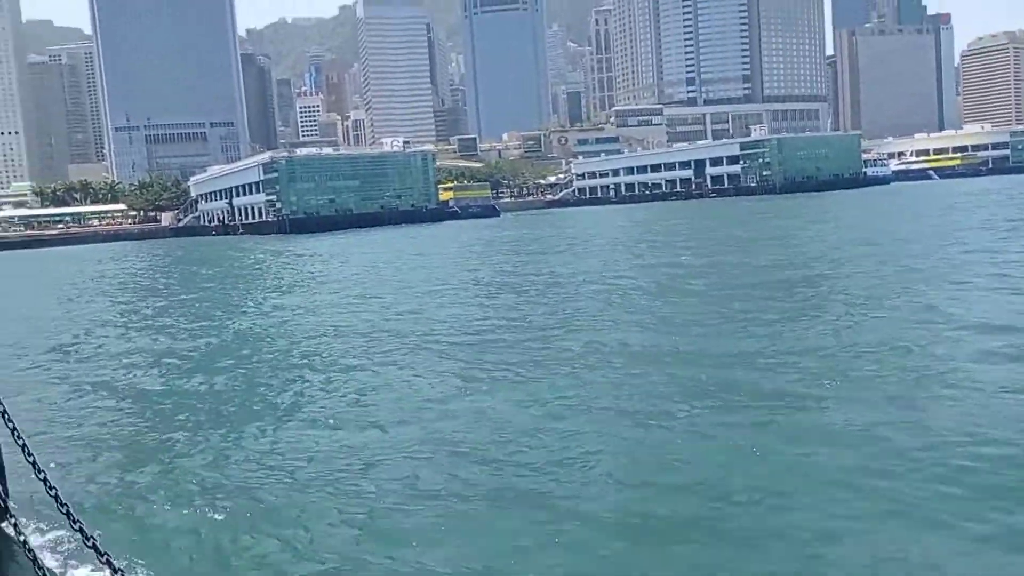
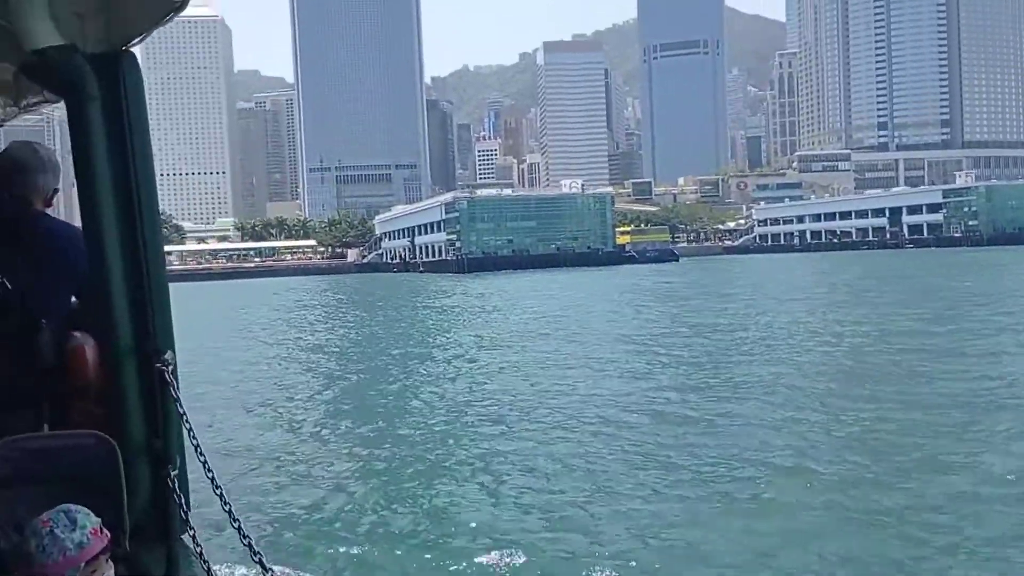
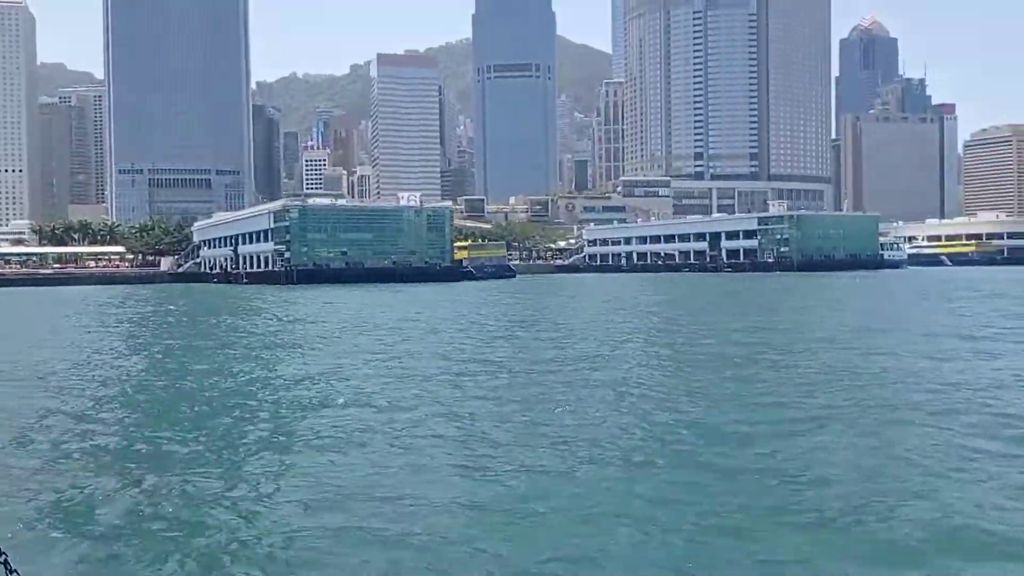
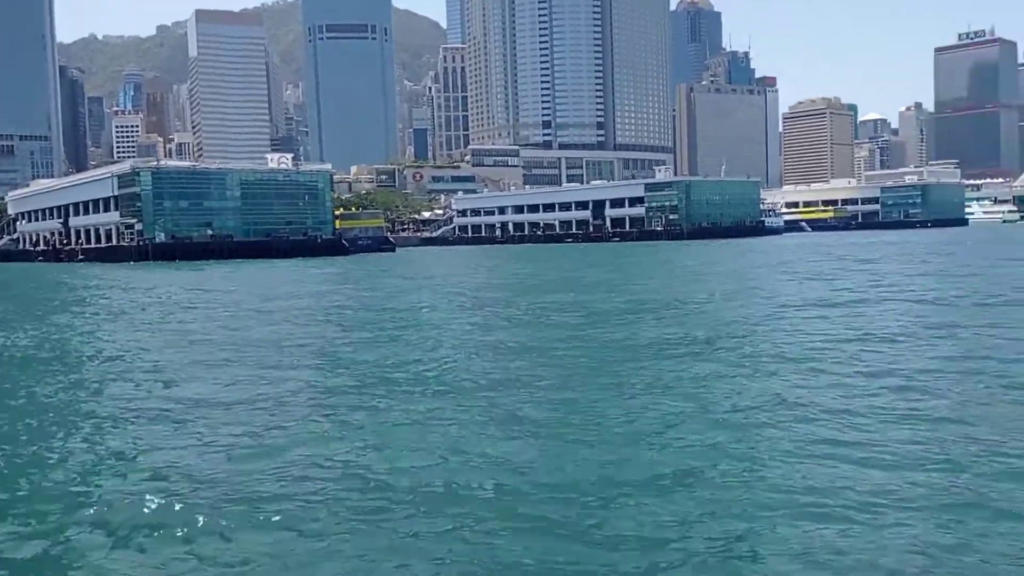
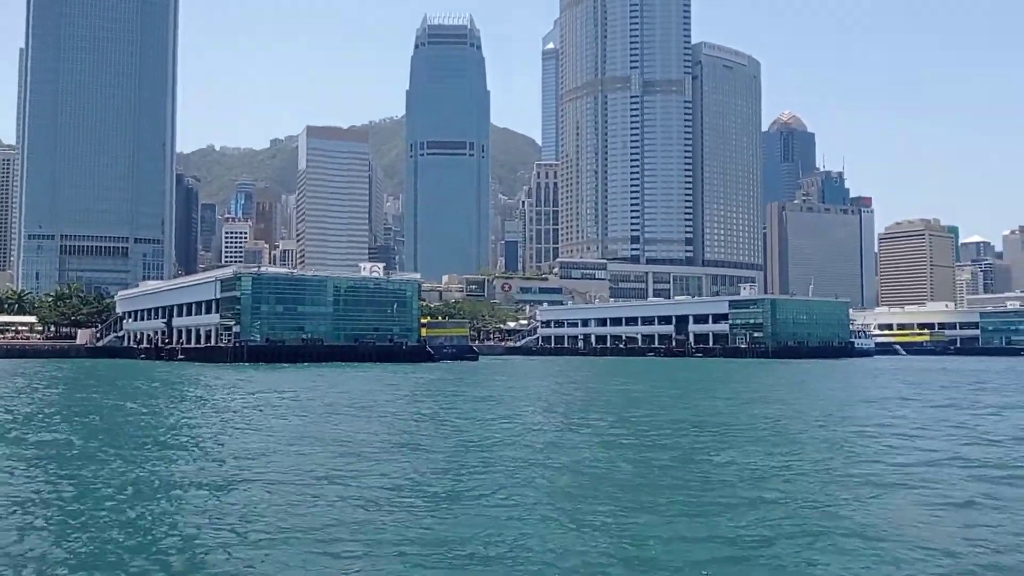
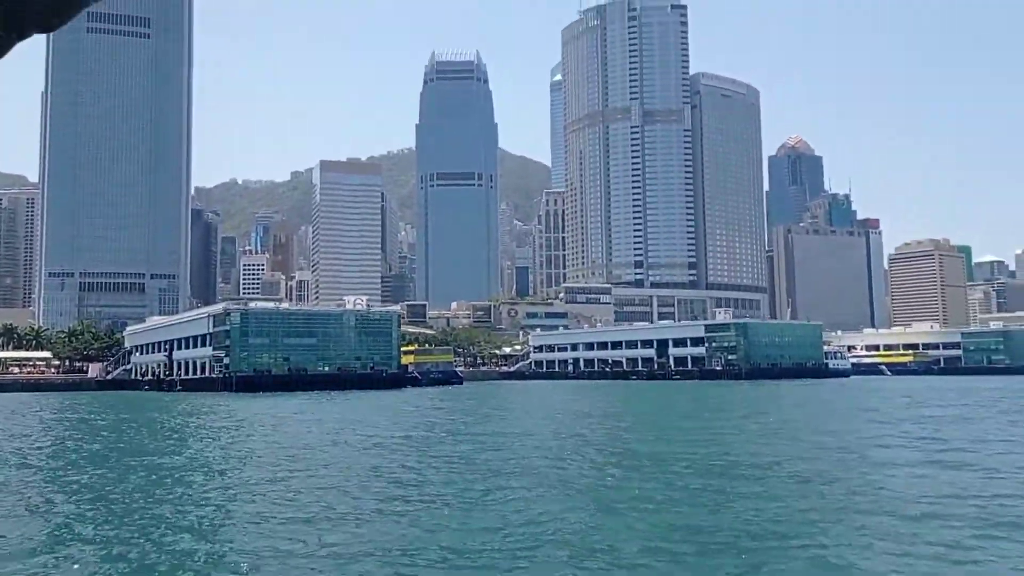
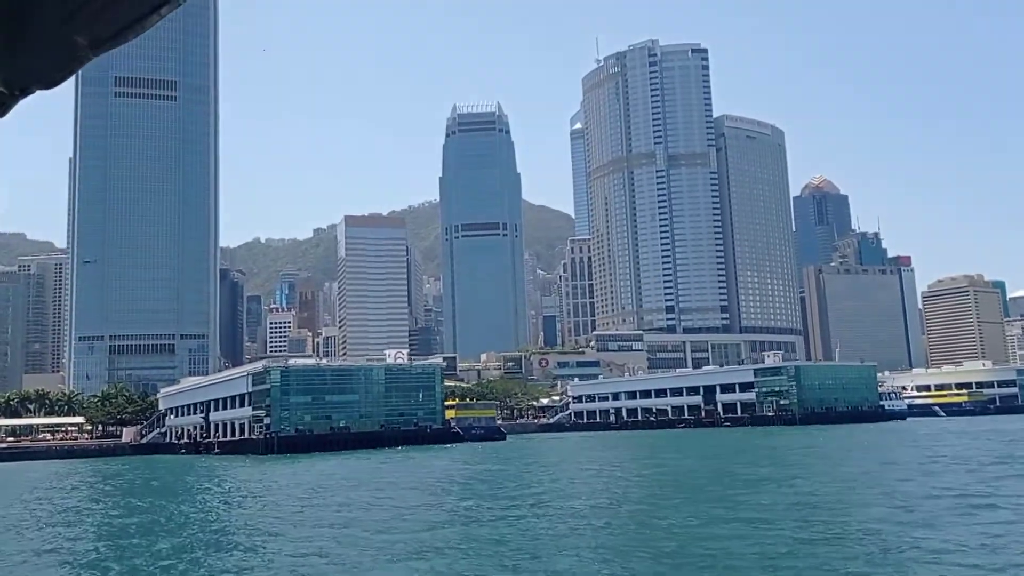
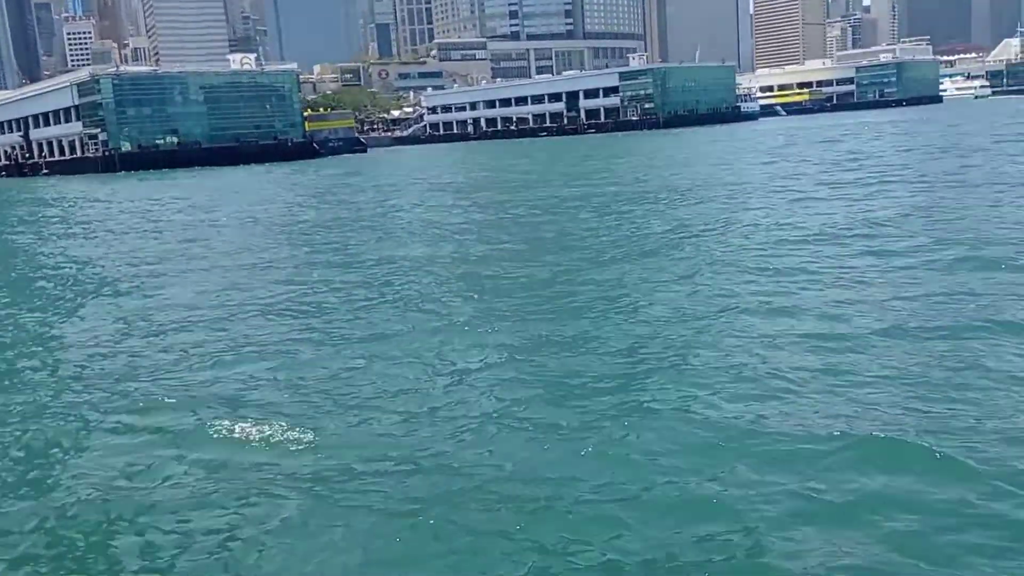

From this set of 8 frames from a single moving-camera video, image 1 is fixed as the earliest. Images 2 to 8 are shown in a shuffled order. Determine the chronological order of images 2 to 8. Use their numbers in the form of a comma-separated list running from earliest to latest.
2, 3, 6, 7, 5, 4, 8
